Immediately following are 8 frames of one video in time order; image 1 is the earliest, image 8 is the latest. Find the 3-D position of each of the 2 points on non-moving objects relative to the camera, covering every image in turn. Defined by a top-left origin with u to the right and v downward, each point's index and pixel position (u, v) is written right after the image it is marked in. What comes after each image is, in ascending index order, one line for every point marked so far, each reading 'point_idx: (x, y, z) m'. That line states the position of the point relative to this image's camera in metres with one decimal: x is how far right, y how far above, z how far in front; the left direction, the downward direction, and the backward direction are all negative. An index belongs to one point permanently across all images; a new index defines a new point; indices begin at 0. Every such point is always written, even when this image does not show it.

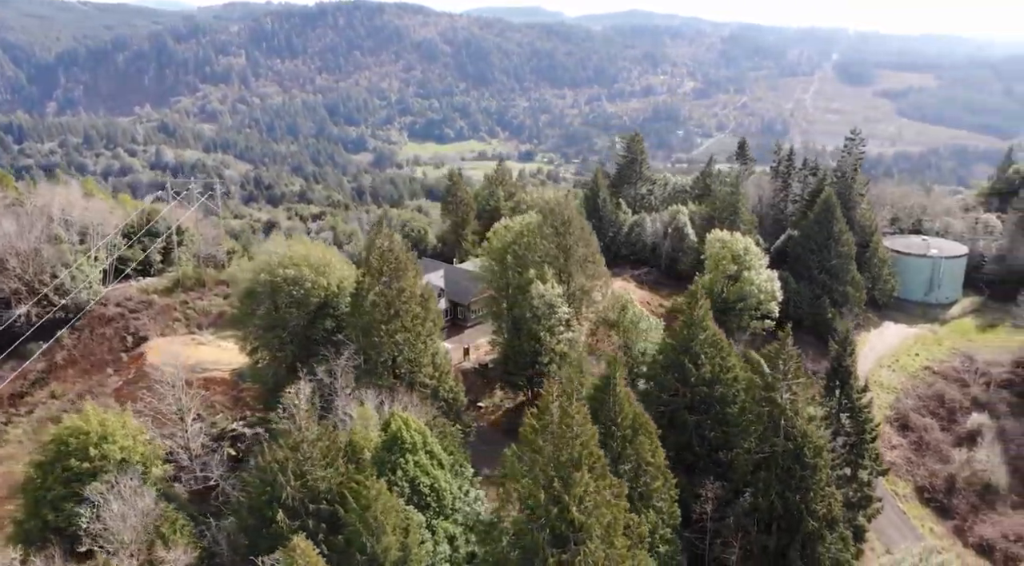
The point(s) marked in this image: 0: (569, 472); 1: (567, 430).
0: (+1.4, -4.5, +19.2) m
1: (+1.3, -3.6, +19.3) m
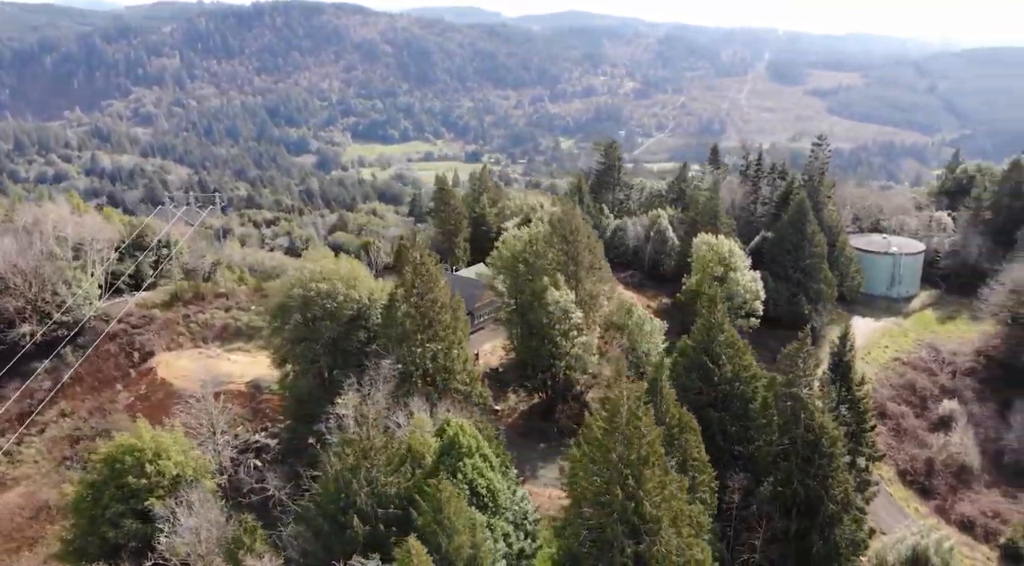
0: (+3.3, -4.8, +20.9) m
1: (+3.2, -3.9, +21.0) m
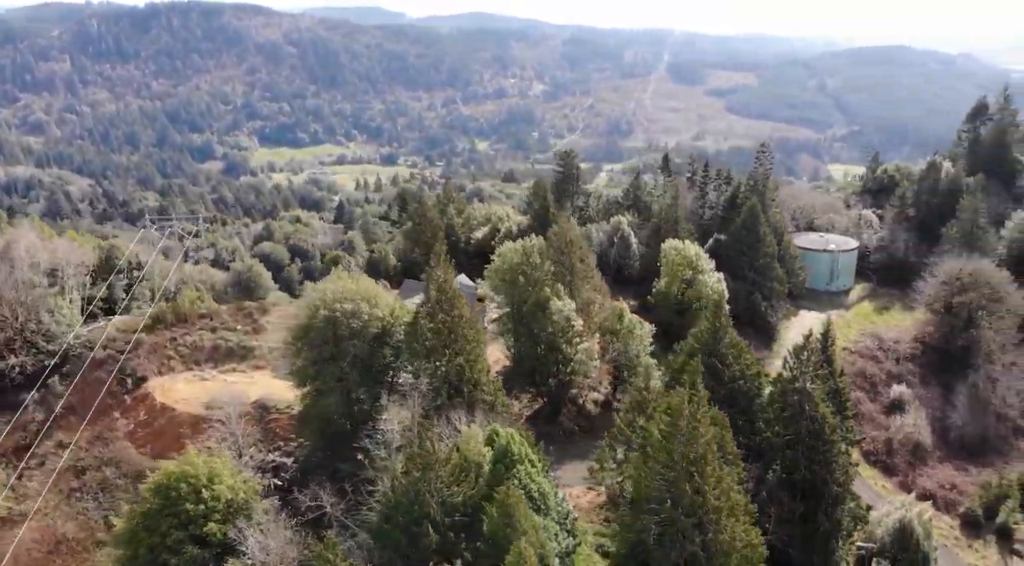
0: (+5.4, -5.2, +23.1) m
1: (+5.3, -4.3, +23.2) m
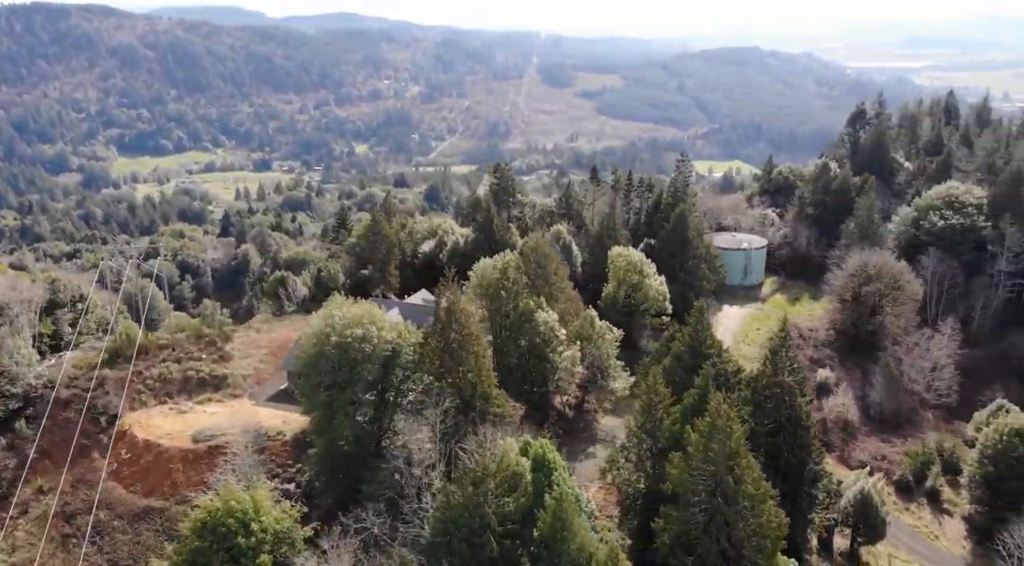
0: (+7.2, -5.7, +26.0) m
1: (+7.0, -4.8, +26.1) m
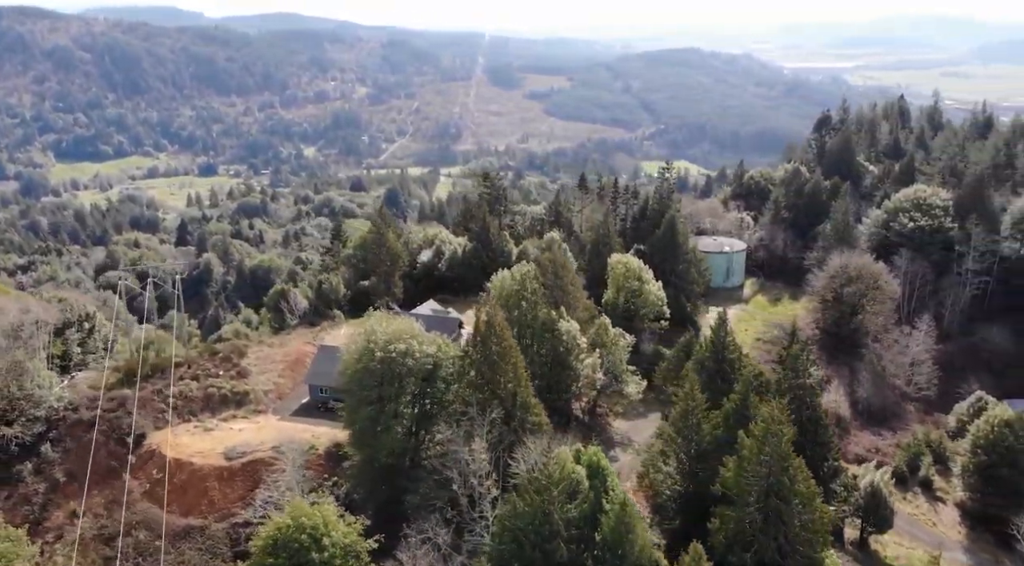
0: (+9.4, -6.1, +27.8) m
1: (+9.2, -5.2, +27.8) m
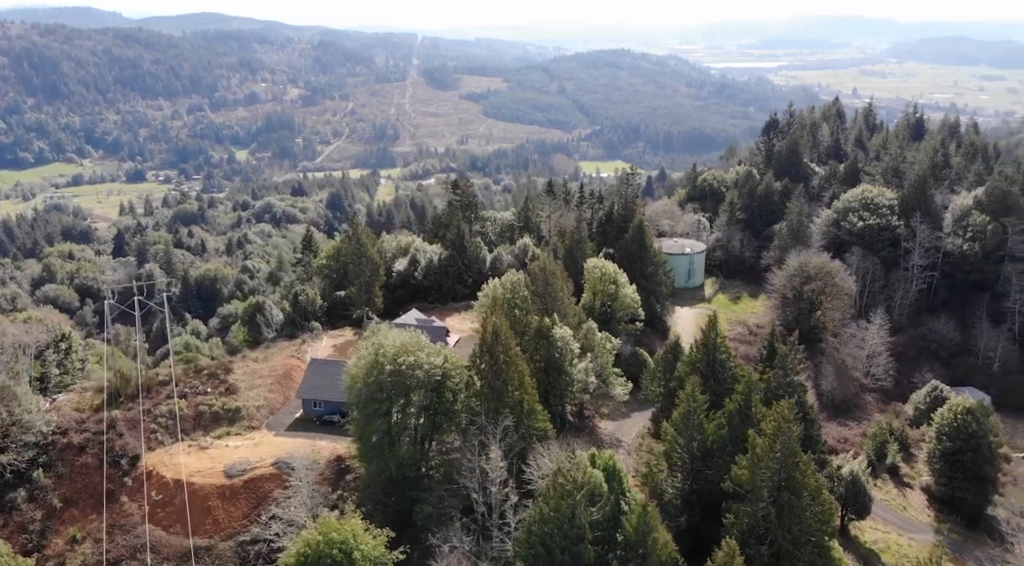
0: (+10.3, -6.3, +29.4) m
1: (+10.1, -5.4, +29.5) m
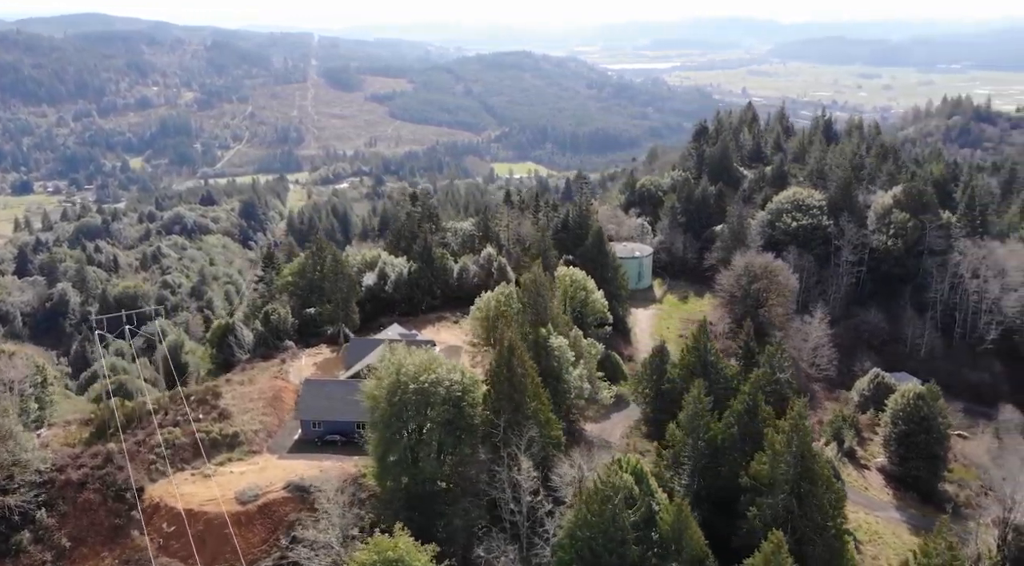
0: (+11.8, -6.6, +32.2) m
1: (+11.6, -5.7, +32.2) m
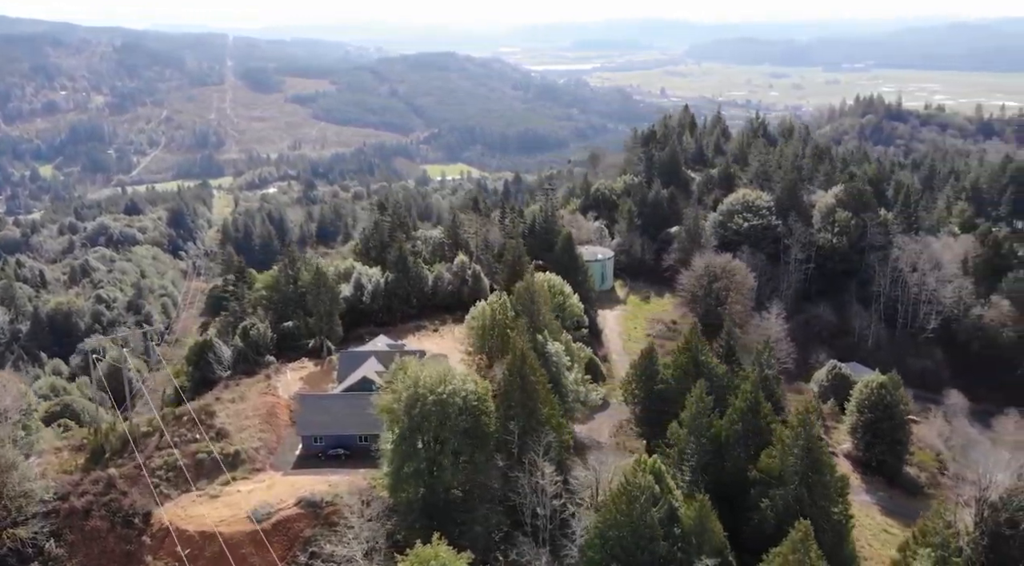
0: (+12.9, -6.8, +34.5) m
1: (+12.6, -5.9, +34.5) m
